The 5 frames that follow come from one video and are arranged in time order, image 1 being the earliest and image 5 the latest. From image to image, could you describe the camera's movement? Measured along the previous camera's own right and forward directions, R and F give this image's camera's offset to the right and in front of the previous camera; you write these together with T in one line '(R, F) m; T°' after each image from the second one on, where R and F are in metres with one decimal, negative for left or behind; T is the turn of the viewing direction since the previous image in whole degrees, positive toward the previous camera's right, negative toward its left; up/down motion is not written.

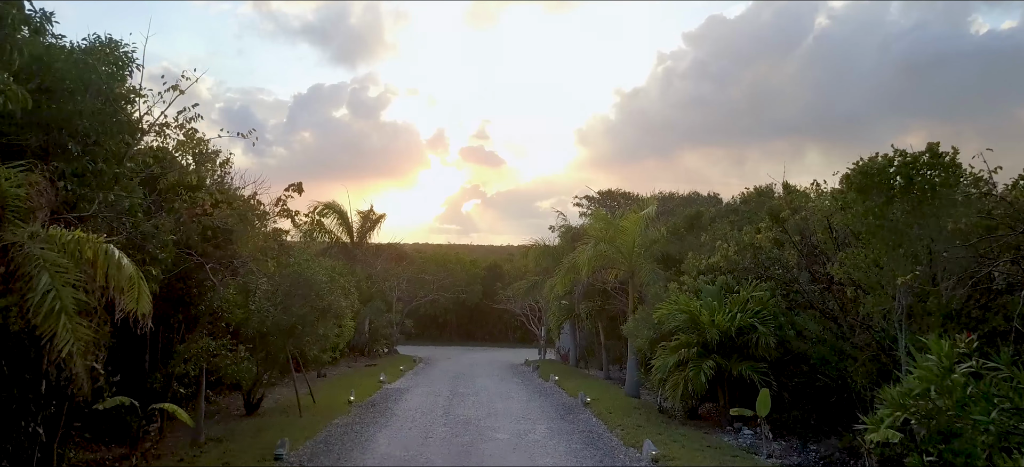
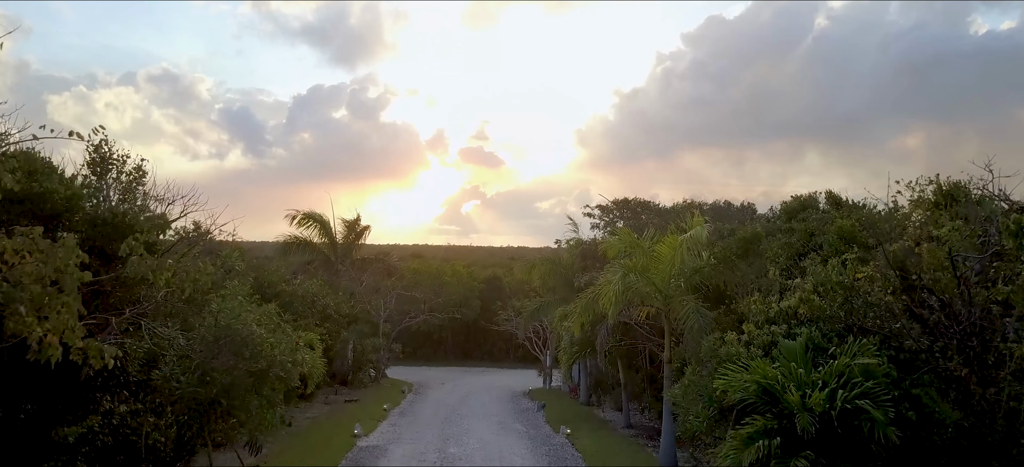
(0.0, +1.4) m; 0°
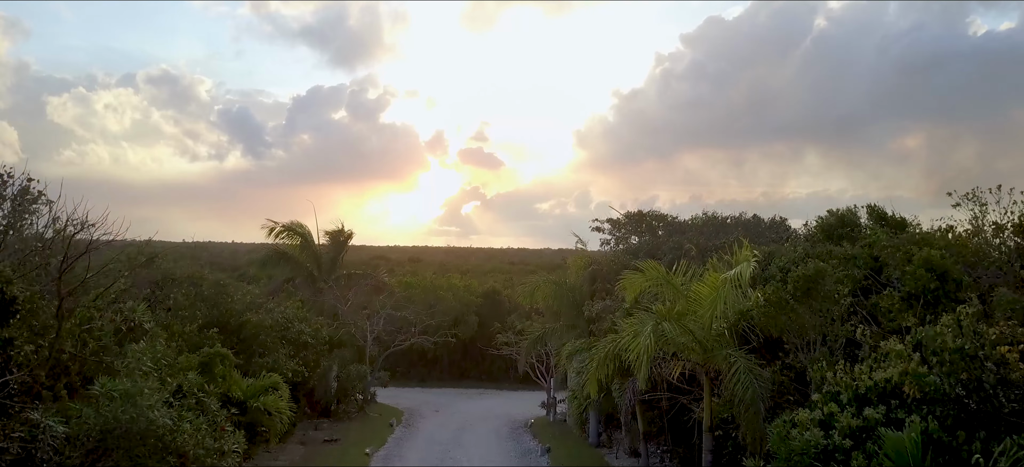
(0.0, +1.0) m; 0°
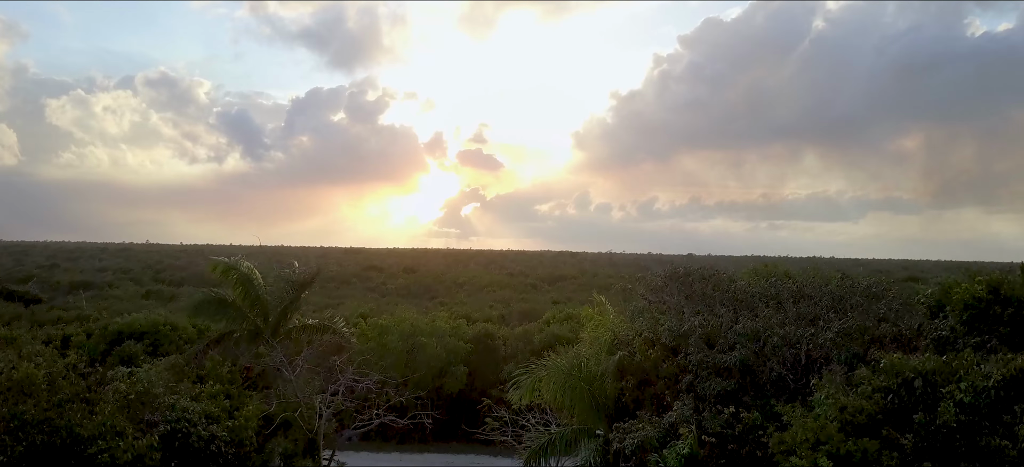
(+0.1, +2.3) m; 0°
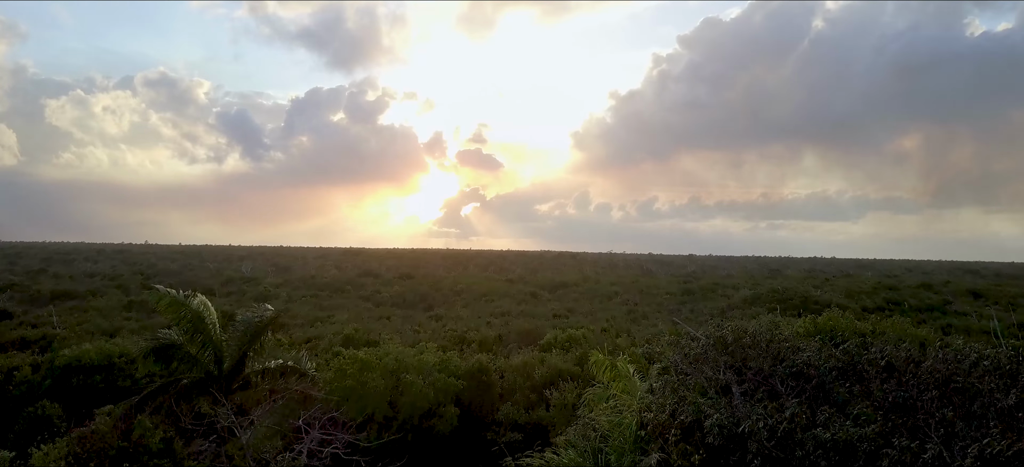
(+0.1, +1.4) m; 0°
